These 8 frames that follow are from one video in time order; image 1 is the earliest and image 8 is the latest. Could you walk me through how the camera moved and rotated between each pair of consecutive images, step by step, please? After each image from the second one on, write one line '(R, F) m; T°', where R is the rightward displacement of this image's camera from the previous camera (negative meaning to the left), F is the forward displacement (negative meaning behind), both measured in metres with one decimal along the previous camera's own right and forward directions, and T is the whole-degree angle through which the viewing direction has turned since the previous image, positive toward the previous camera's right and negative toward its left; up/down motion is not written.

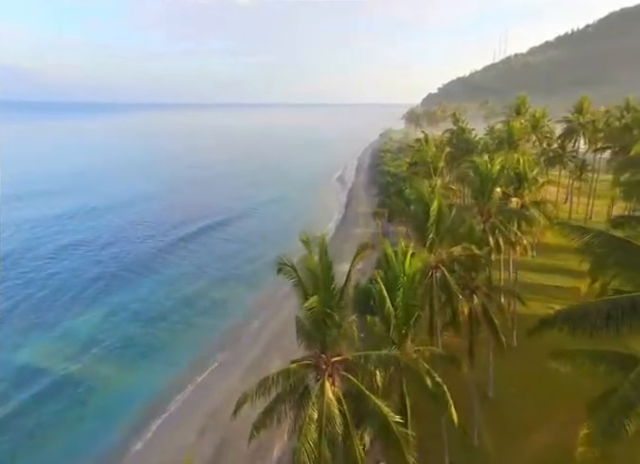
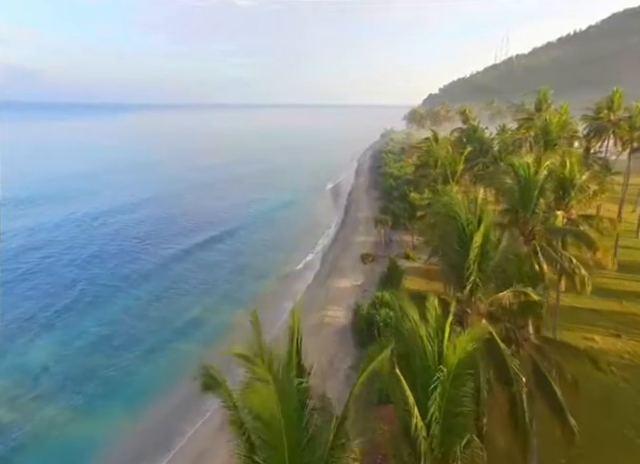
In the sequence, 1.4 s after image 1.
(+0.4, +4.5) m; 0°
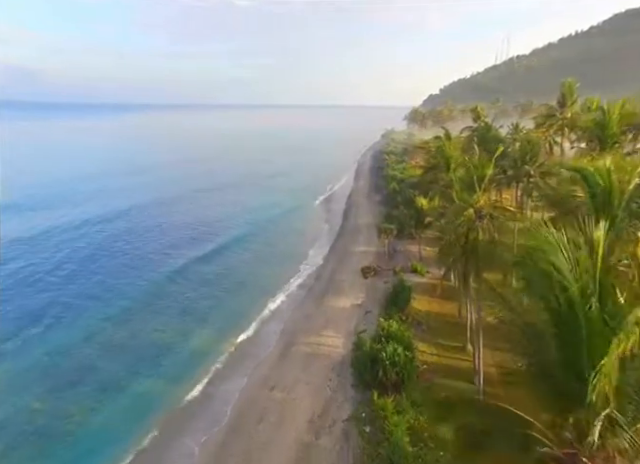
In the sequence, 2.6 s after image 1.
(+0.3, +4.5) m; 0°
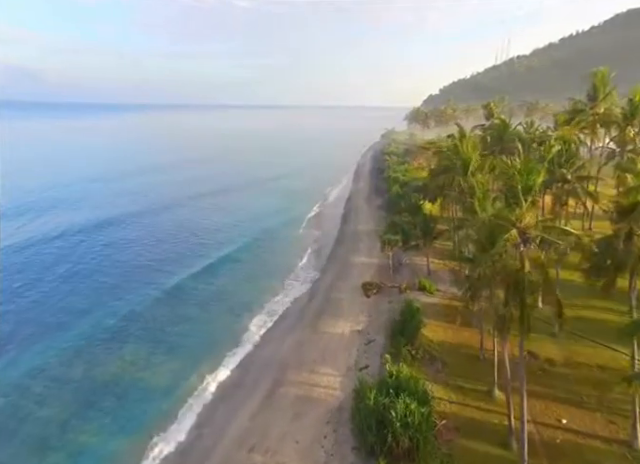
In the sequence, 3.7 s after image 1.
(+0.3, +4.5) m; 0°
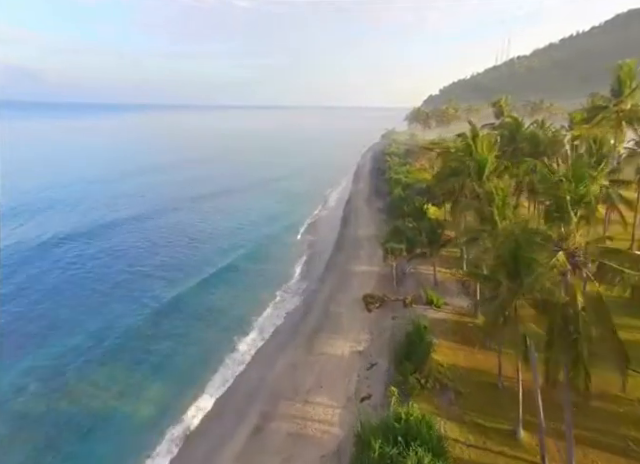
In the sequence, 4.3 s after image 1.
(+0.2, +2.7) m; 0°
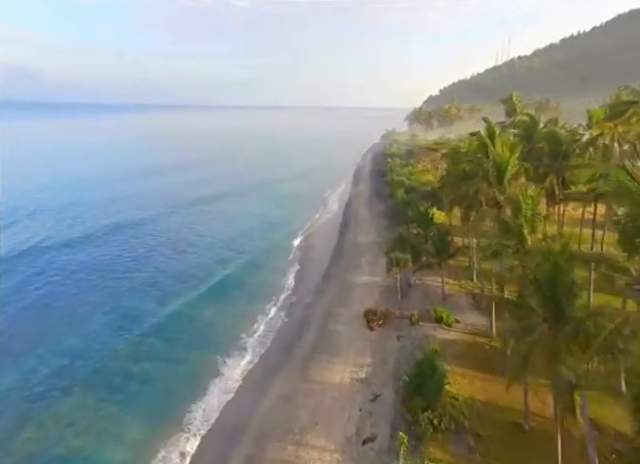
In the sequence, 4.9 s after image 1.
(+0.2, +2.8) m; 0°
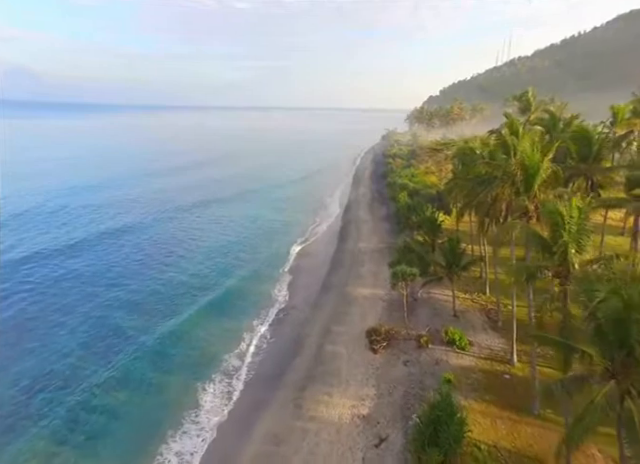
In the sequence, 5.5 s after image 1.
(+0.2, +3.0) m; 0°
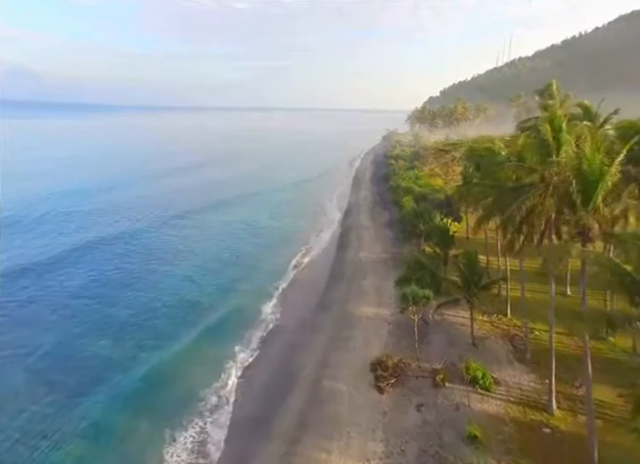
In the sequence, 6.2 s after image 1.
(+0.2, +3.7) m; 0°
